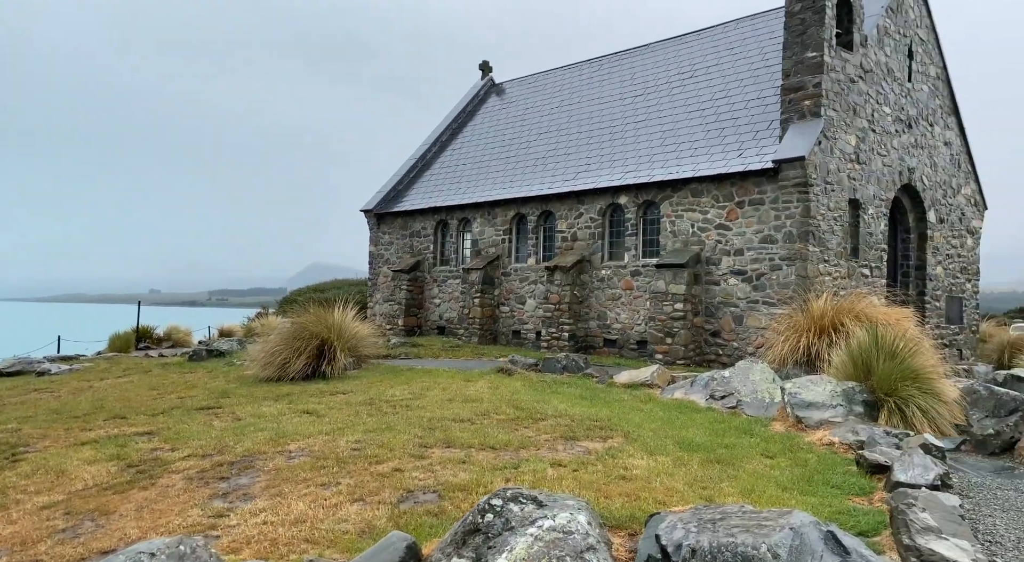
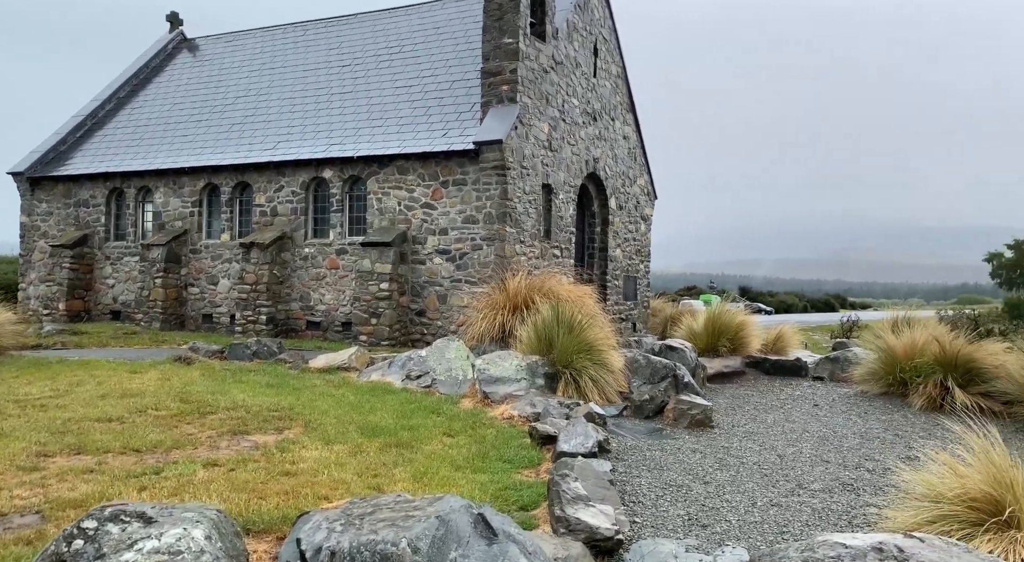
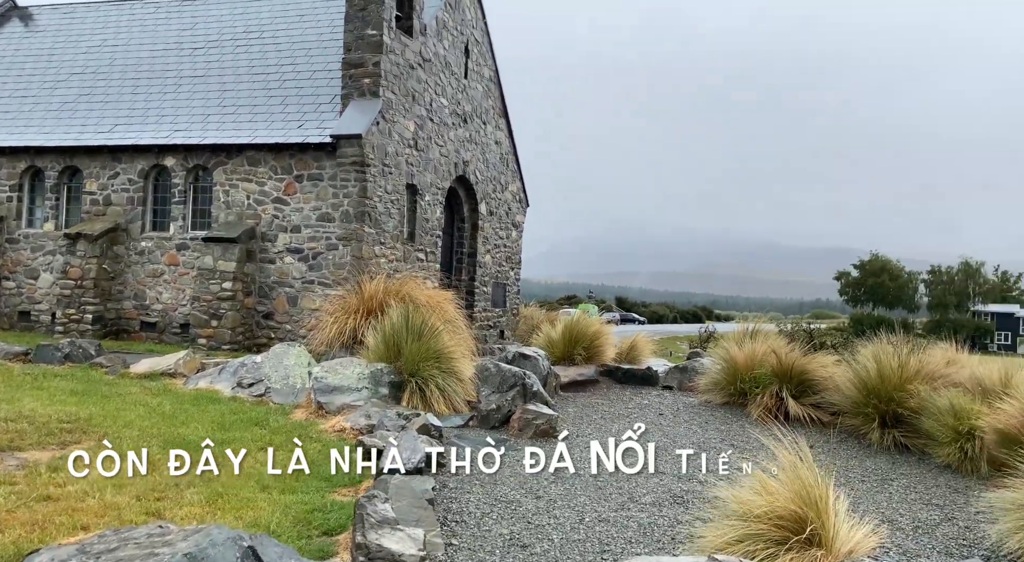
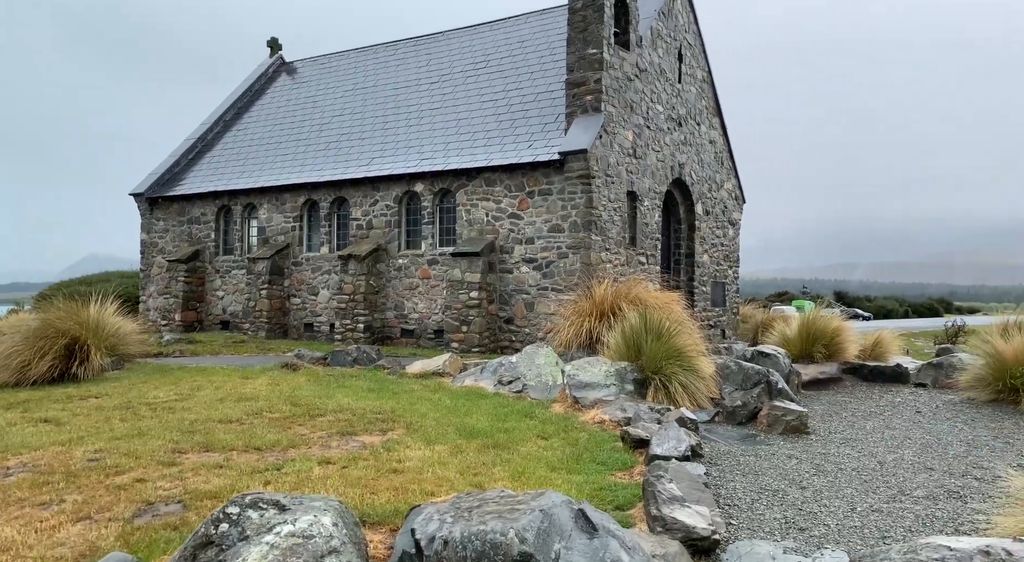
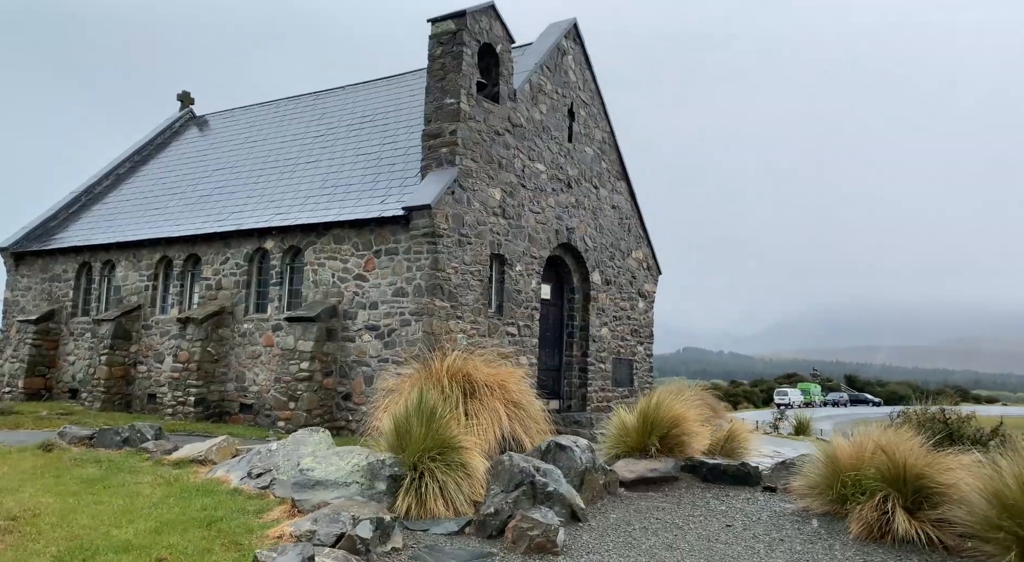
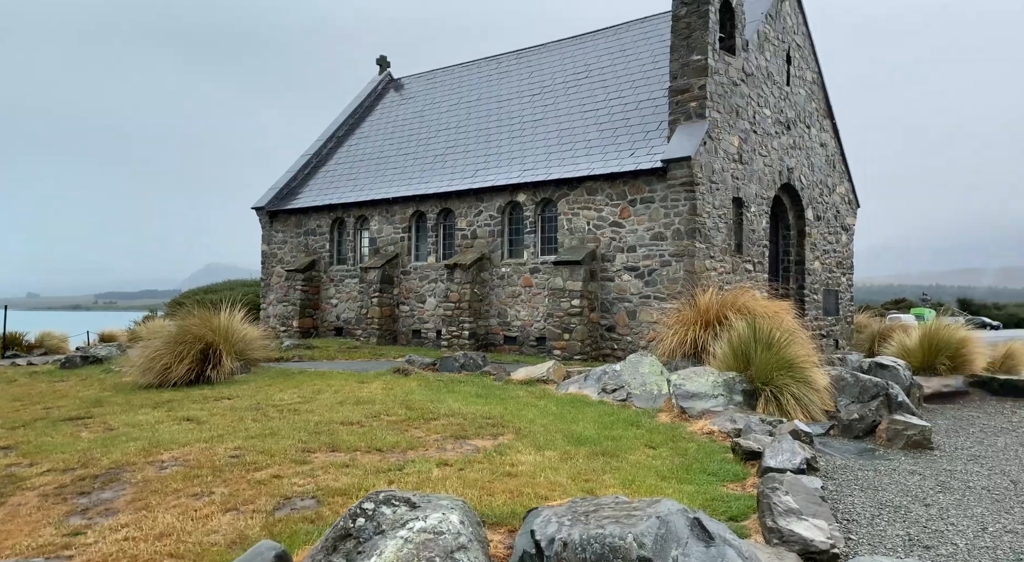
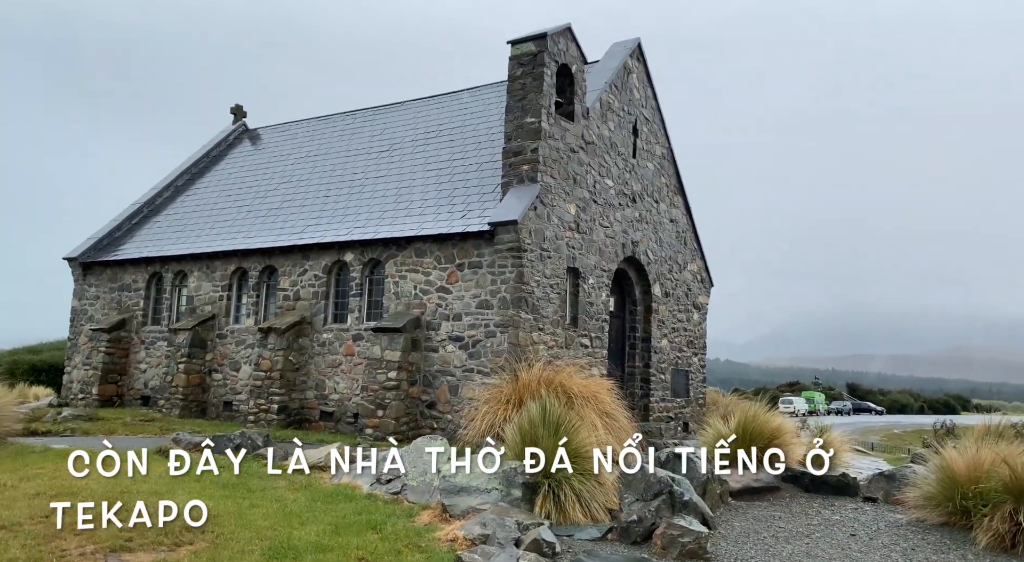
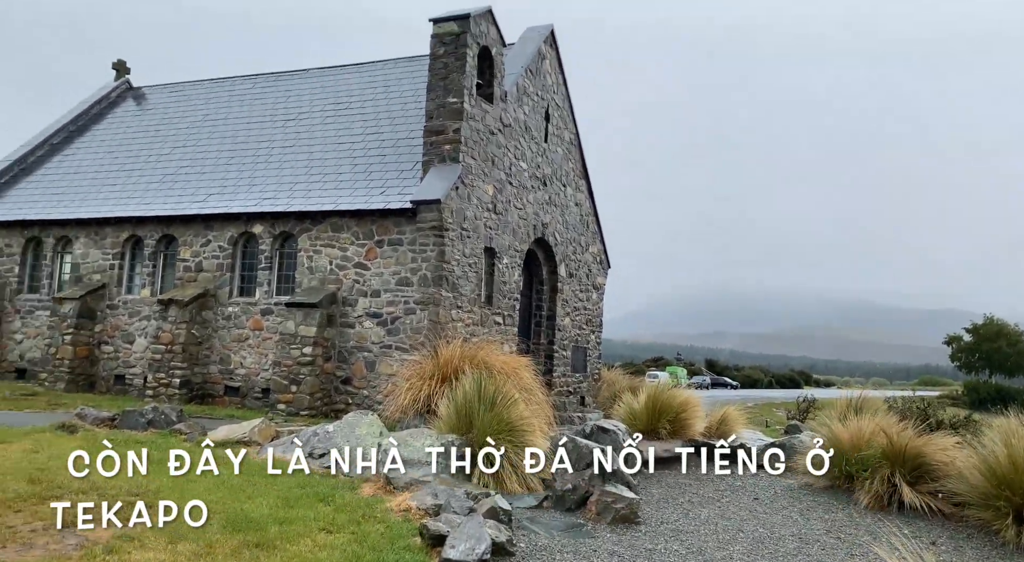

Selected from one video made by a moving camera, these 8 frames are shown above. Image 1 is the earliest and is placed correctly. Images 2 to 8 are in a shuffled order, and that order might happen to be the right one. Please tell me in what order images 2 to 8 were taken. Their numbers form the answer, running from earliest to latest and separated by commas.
6, 4, 2, 3, 8, 7, 5
